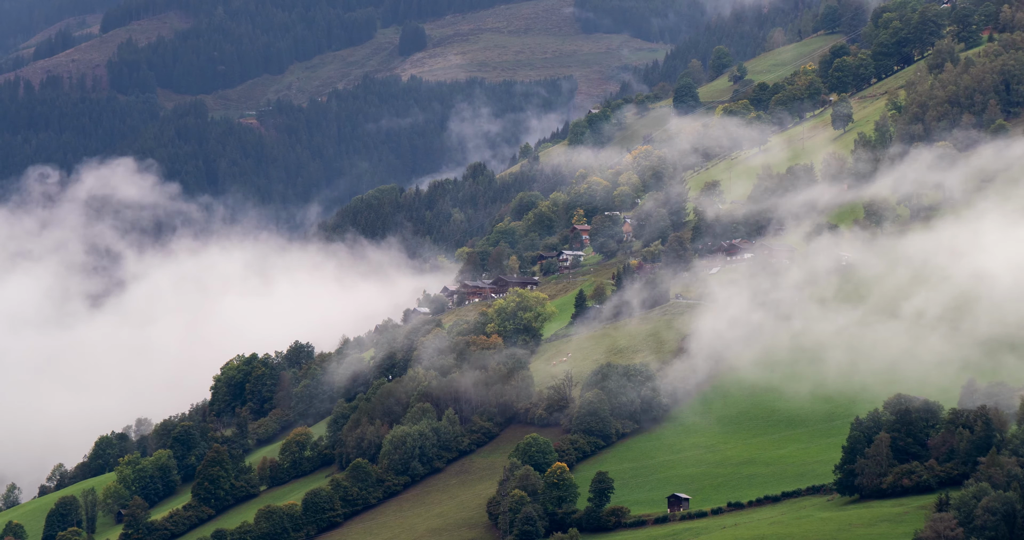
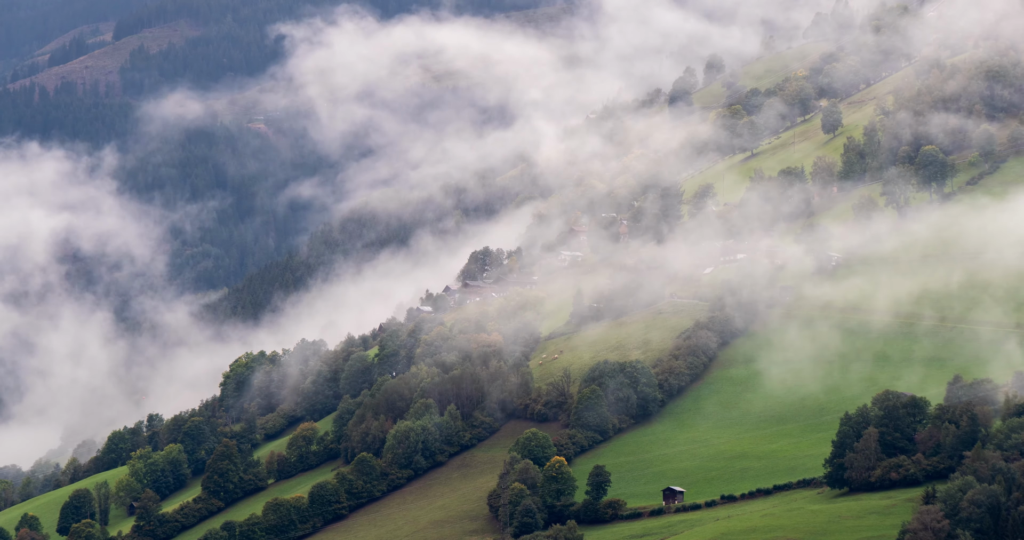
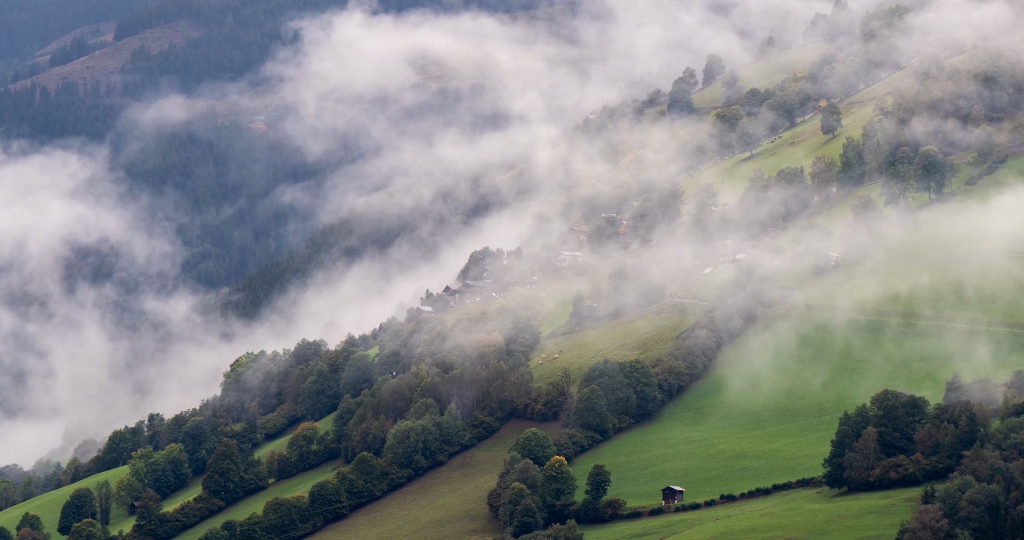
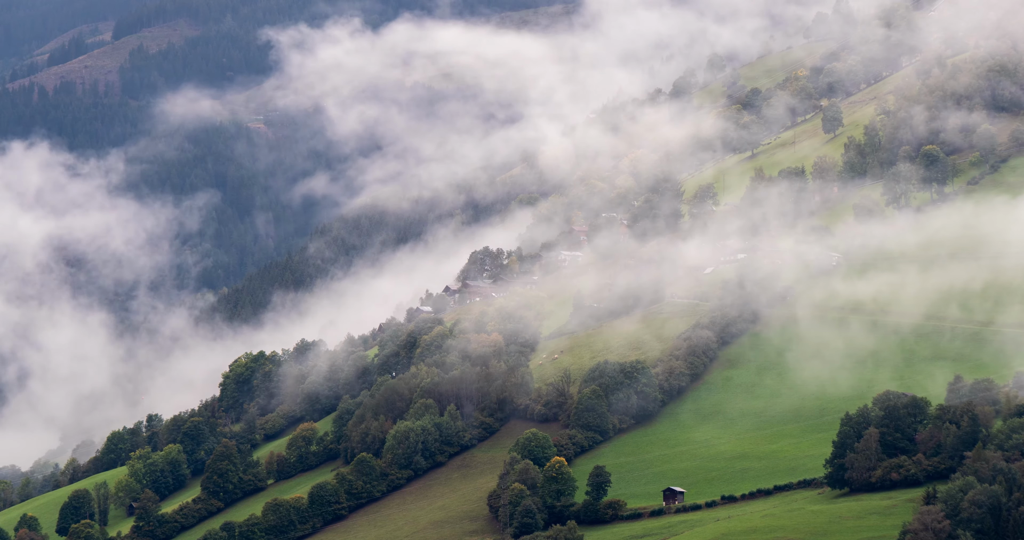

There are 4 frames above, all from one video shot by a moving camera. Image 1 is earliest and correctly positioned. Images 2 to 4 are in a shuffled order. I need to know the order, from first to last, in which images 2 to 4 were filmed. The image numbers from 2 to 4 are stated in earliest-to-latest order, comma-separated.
4, 2, 3
